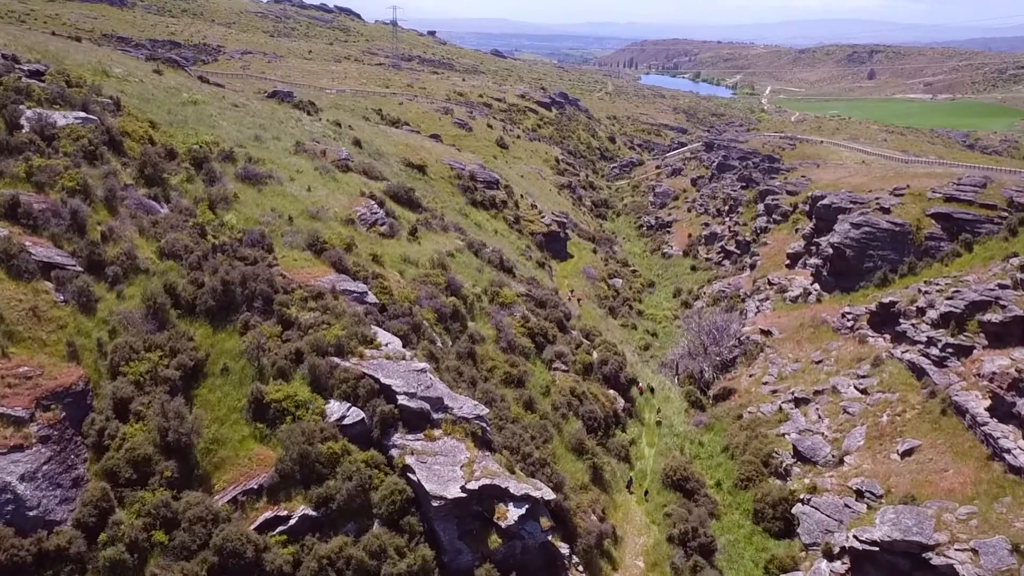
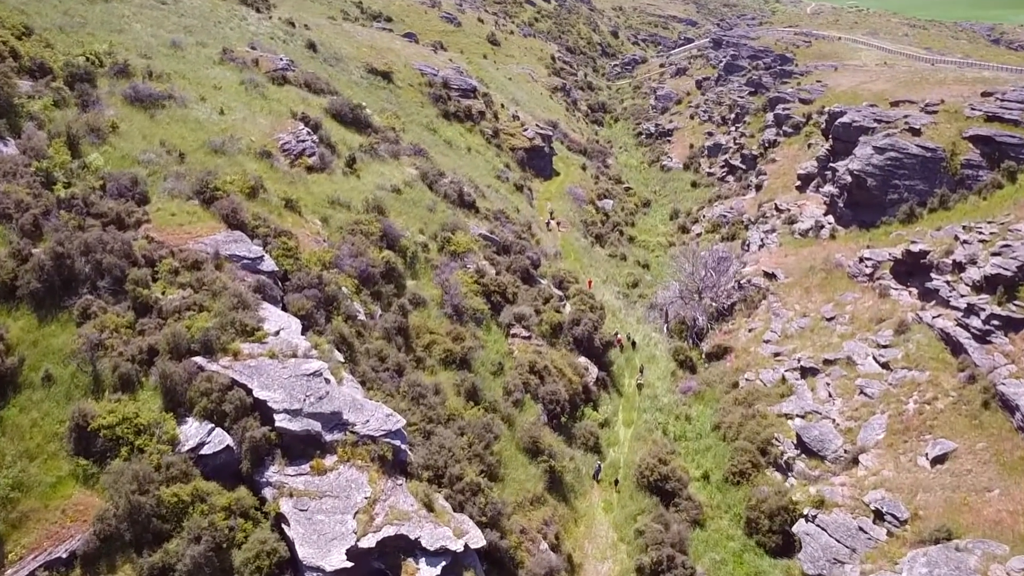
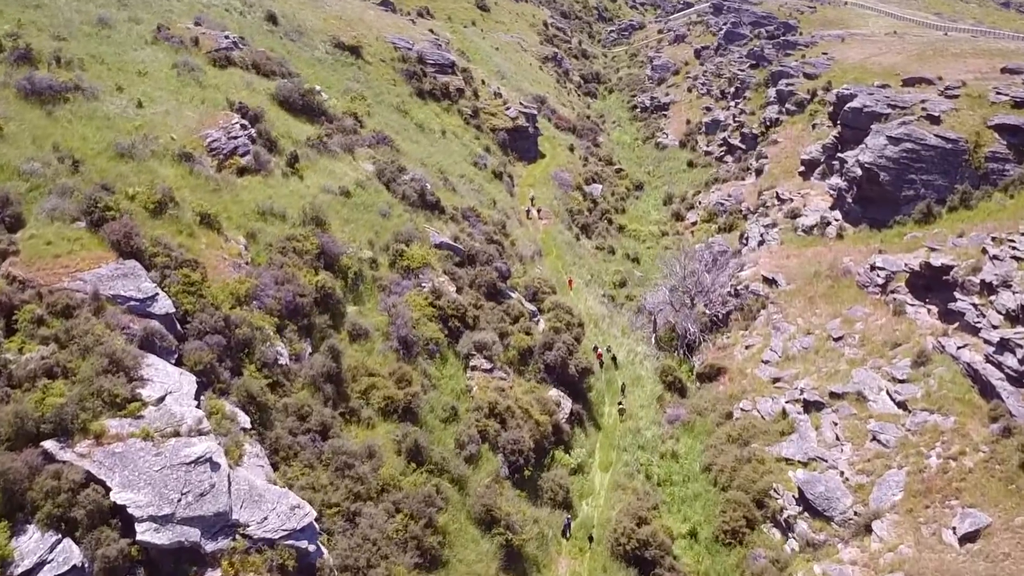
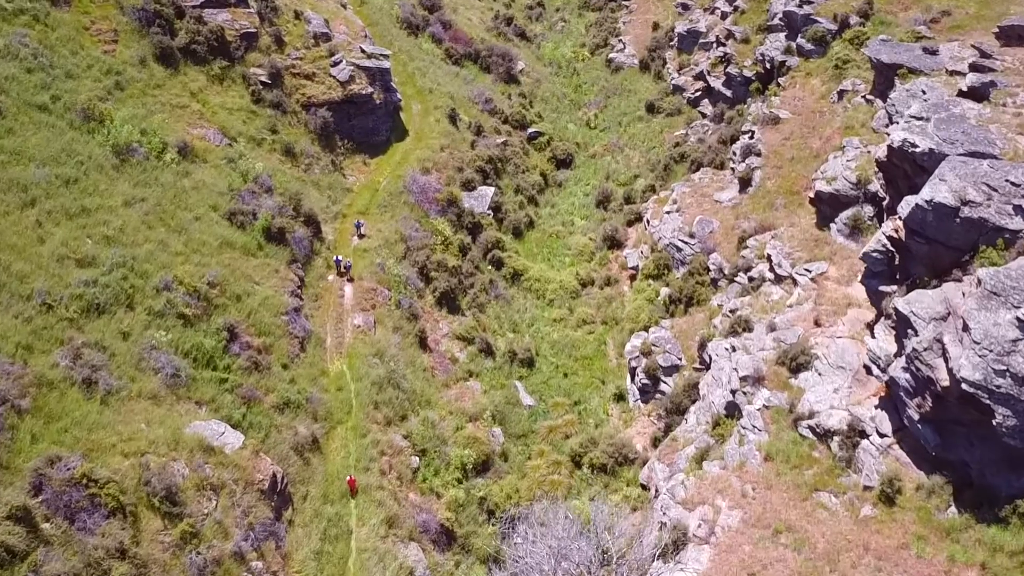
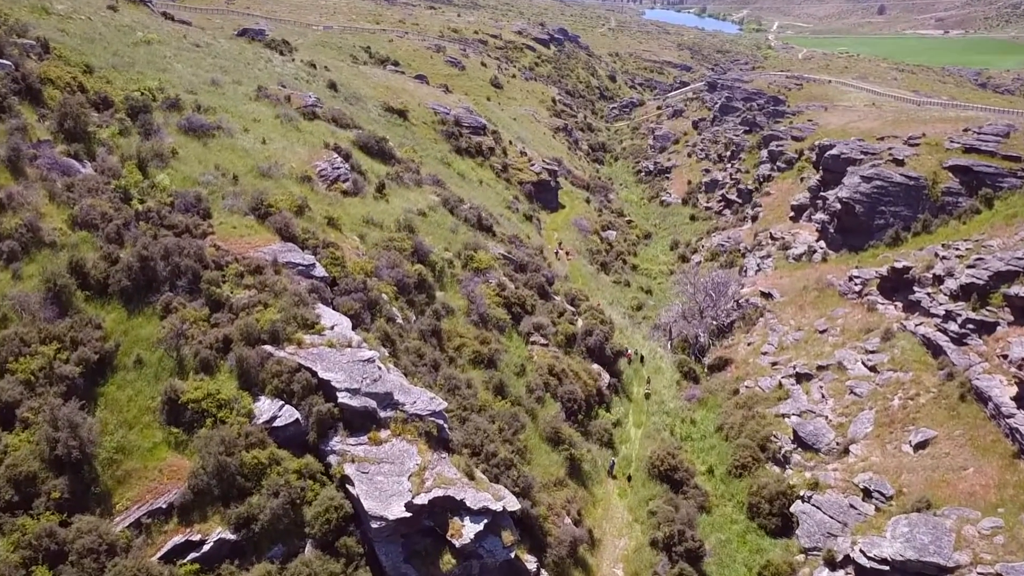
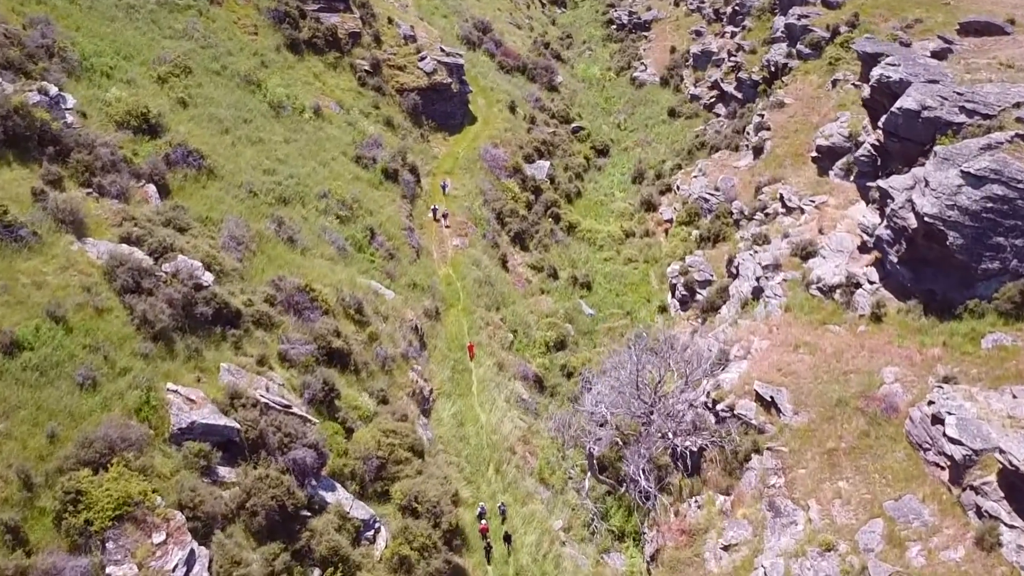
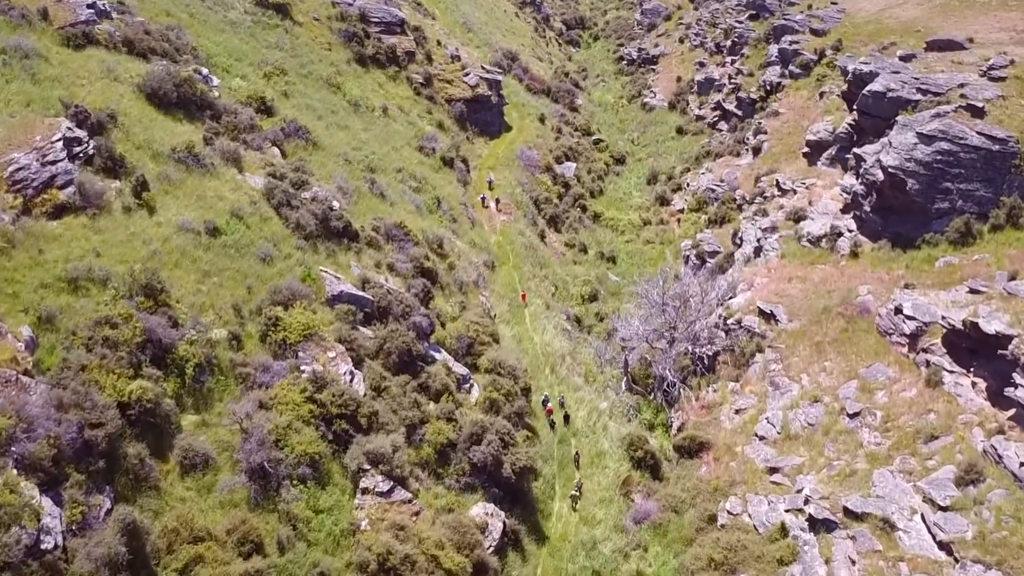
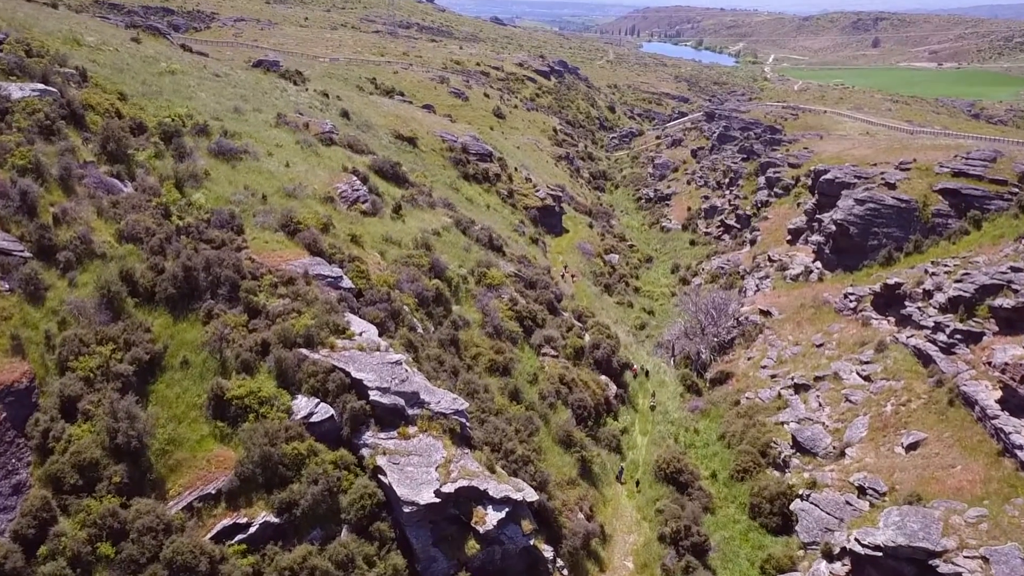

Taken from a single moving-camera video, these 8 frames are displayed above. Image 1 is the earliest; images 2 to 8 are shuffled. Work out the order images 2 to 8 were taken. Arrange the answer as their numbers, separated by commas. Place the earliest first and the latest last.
8, 5, 2, 3, 7, 6, 4
